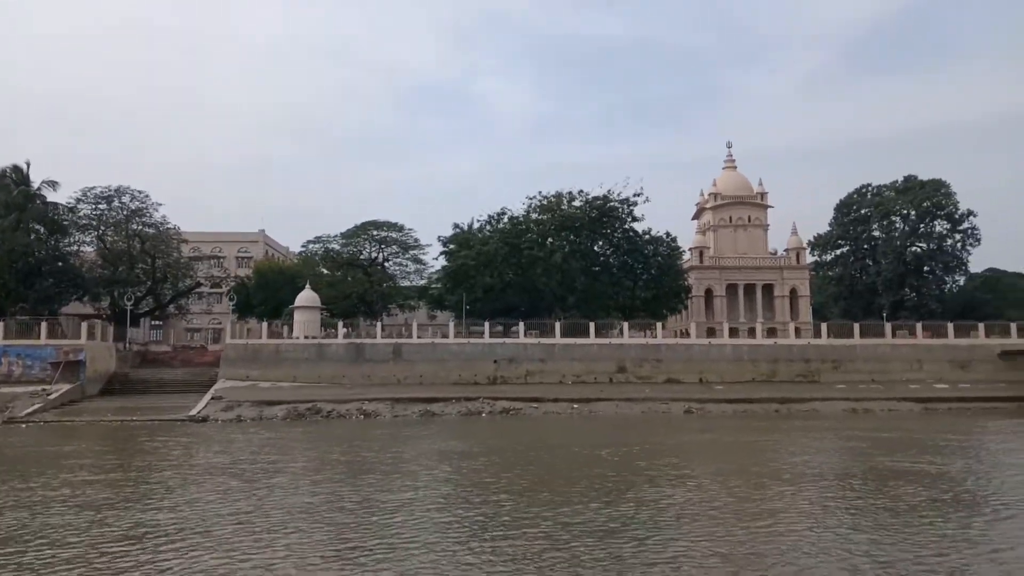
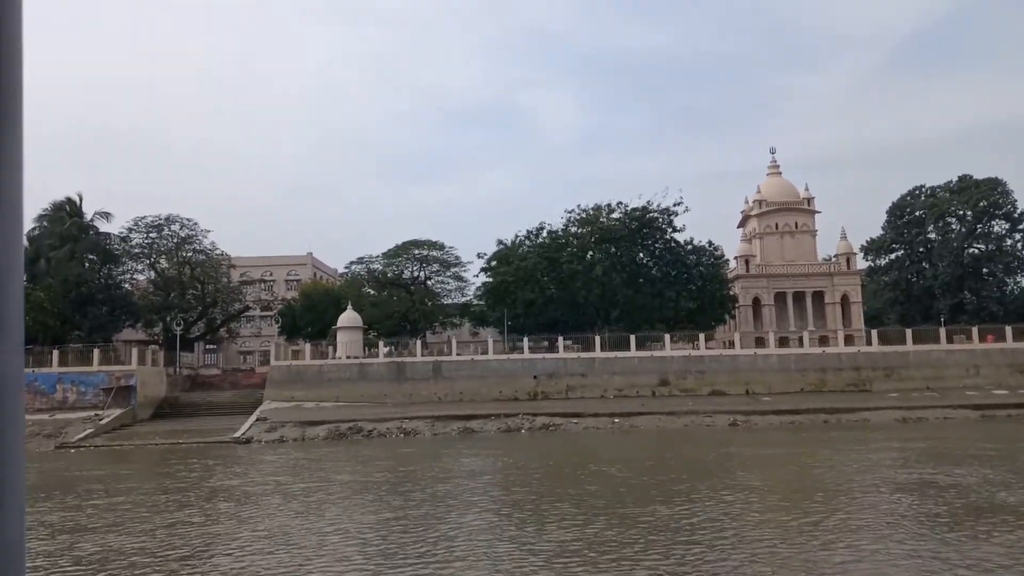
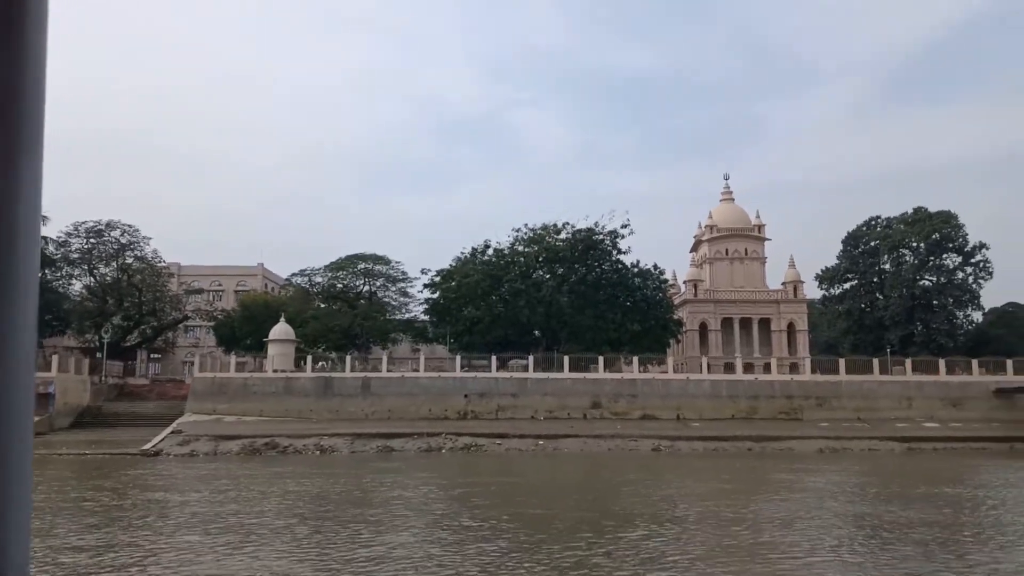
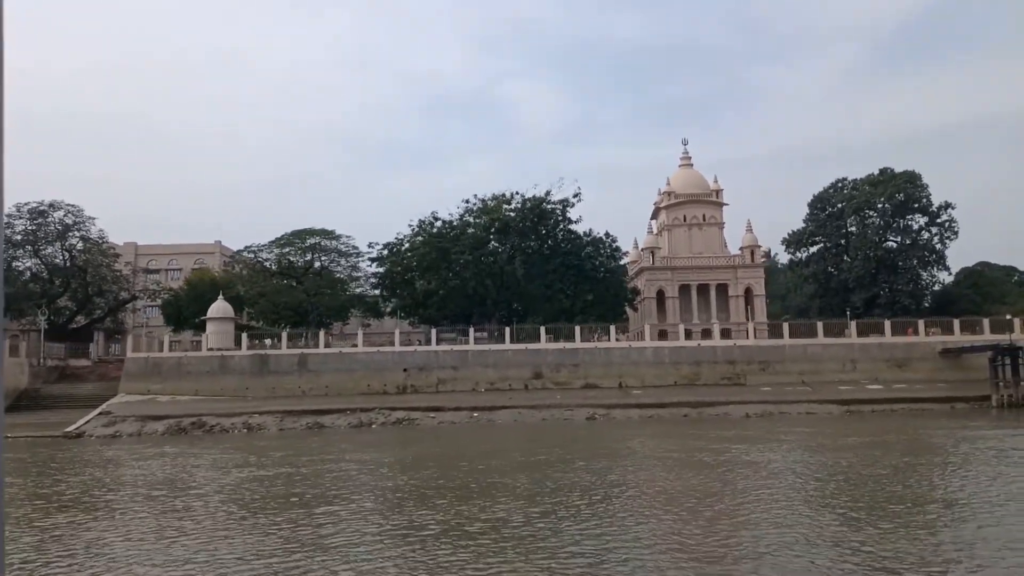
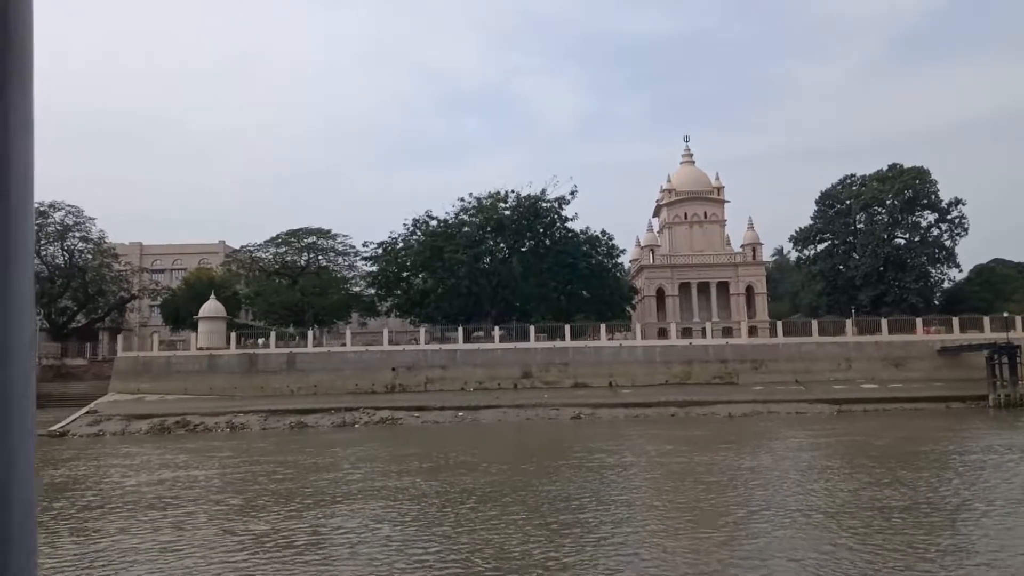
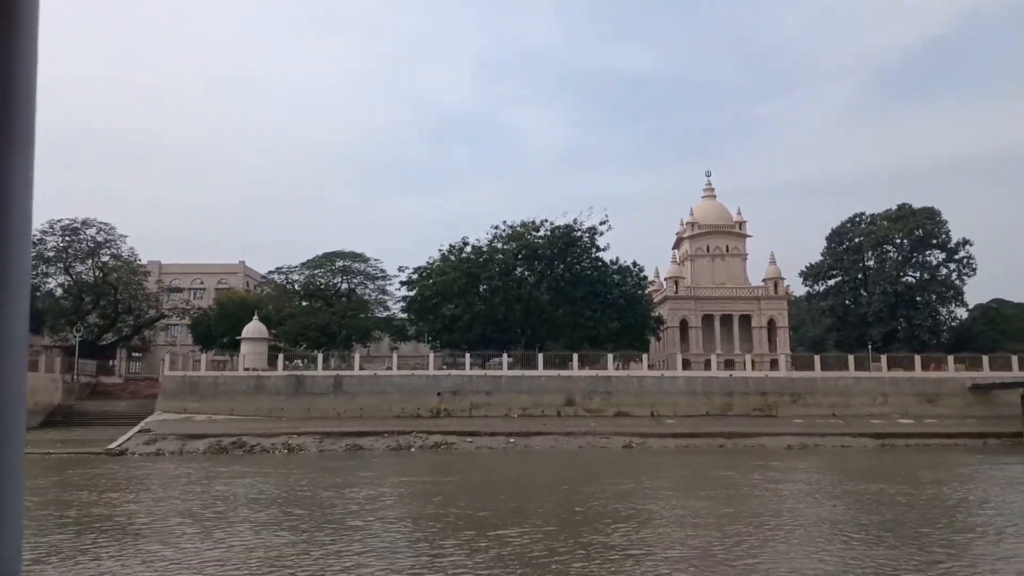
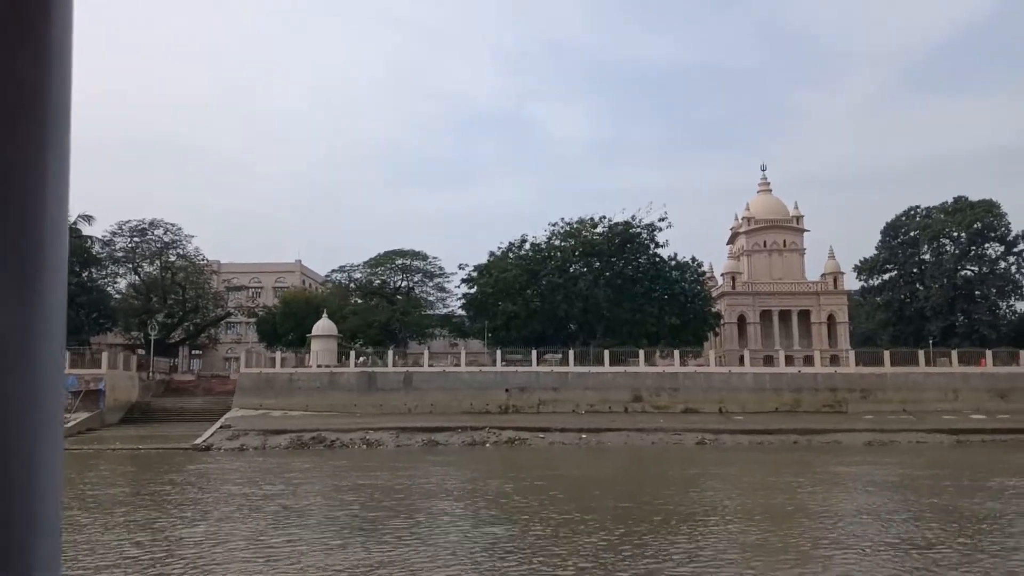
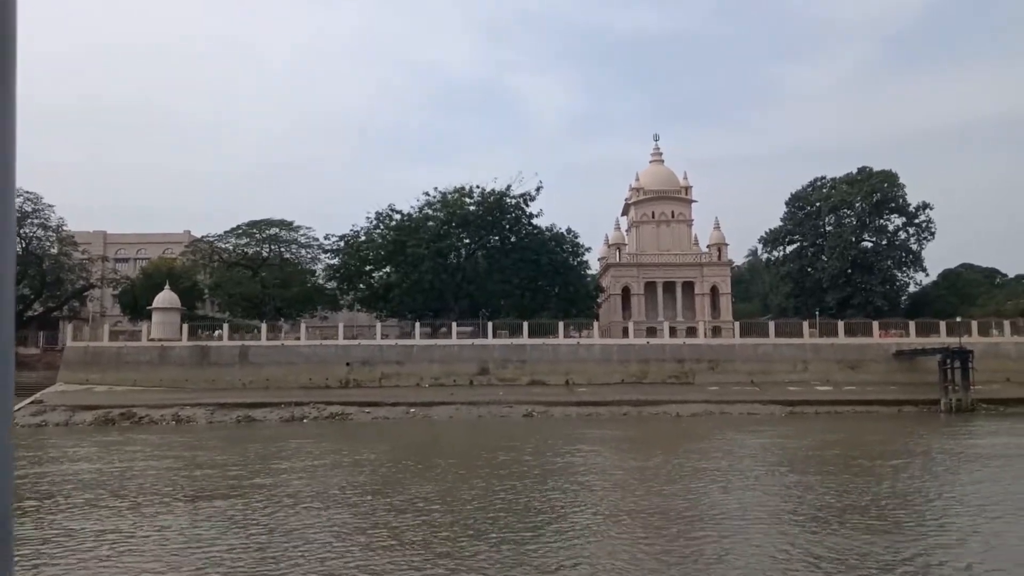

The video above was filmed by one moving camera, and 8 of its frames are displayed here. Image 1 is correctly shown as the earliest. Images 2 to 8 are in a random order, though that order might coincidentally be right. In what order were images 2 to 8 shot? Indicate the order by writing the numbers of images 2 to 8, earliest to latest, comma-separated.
2, 7, 3, 6, 4, 5, 8
